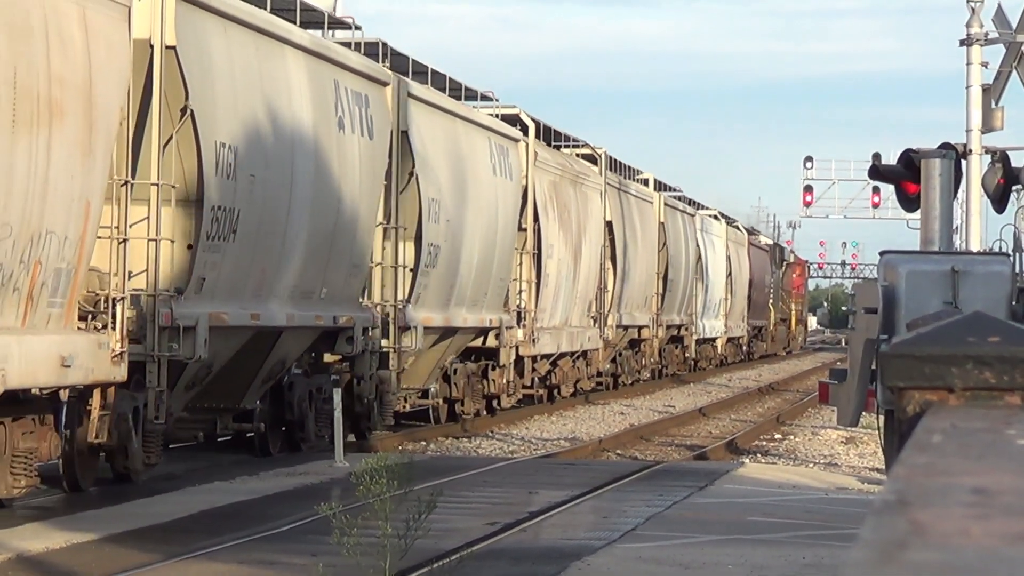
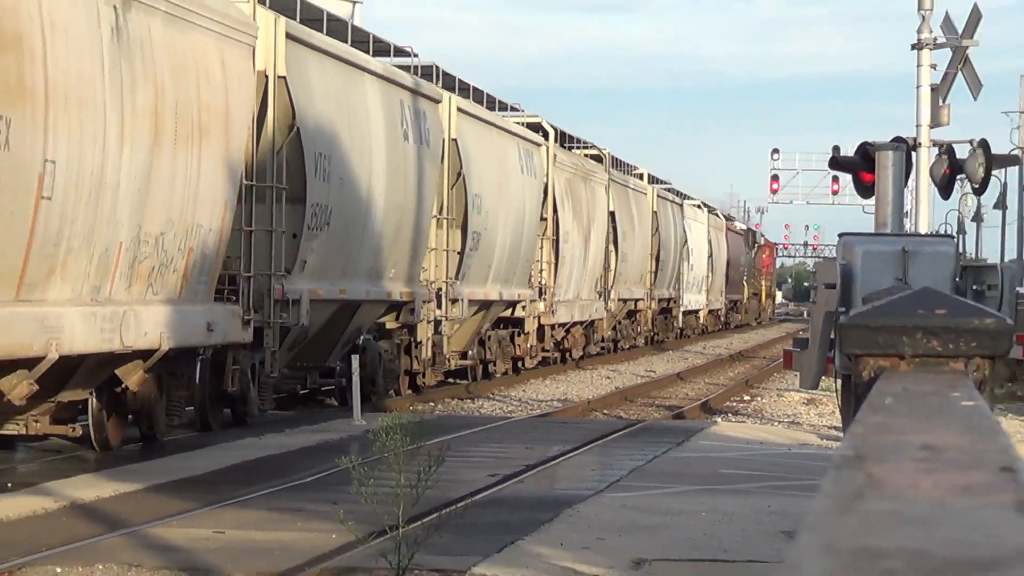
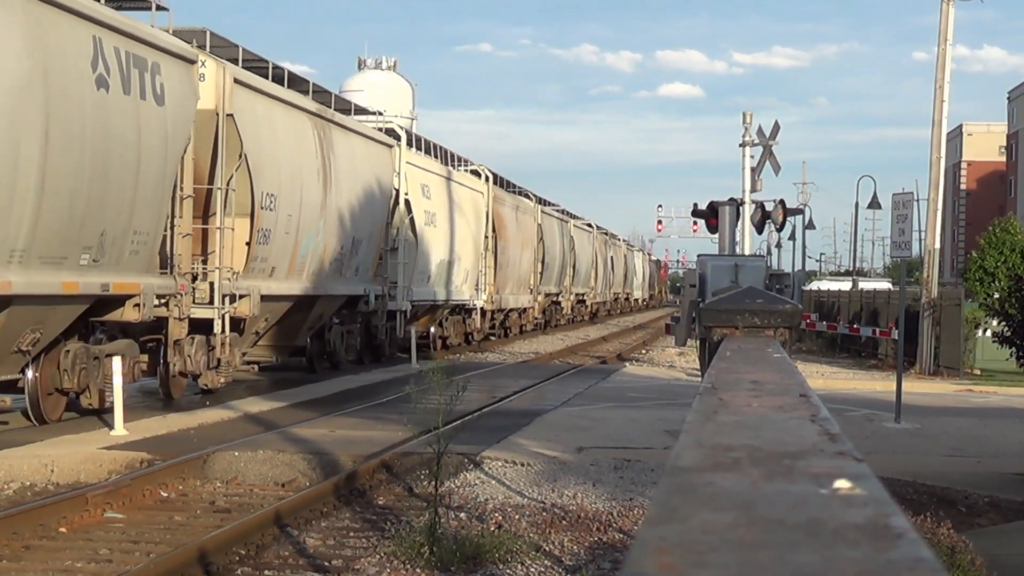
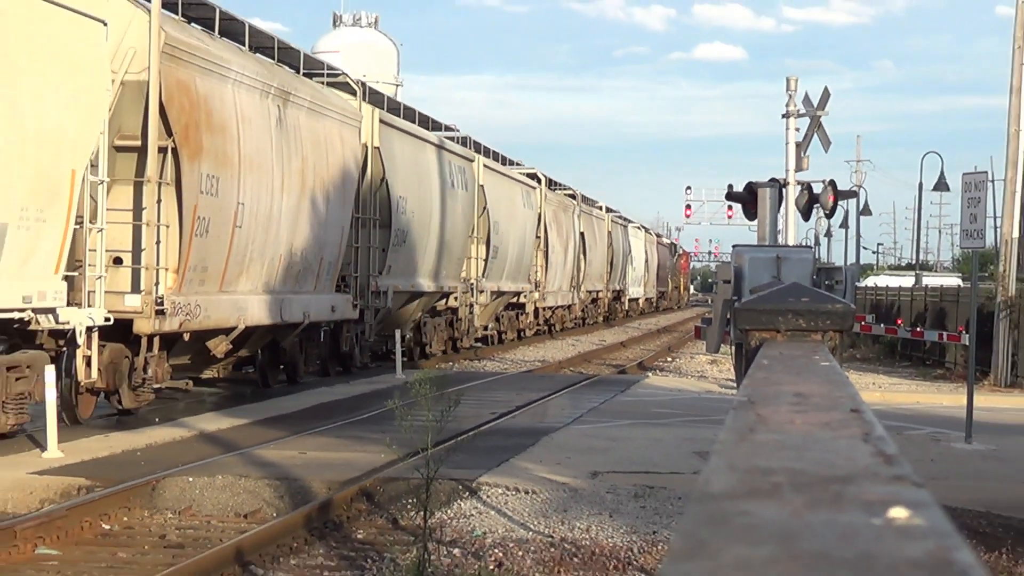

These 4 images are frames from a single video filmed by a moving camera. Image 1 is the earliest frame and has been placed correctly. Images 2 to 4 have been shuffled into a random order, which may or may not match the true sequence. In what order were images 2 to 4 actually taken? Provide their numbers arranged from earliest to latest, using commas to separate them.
2, 4, 3
